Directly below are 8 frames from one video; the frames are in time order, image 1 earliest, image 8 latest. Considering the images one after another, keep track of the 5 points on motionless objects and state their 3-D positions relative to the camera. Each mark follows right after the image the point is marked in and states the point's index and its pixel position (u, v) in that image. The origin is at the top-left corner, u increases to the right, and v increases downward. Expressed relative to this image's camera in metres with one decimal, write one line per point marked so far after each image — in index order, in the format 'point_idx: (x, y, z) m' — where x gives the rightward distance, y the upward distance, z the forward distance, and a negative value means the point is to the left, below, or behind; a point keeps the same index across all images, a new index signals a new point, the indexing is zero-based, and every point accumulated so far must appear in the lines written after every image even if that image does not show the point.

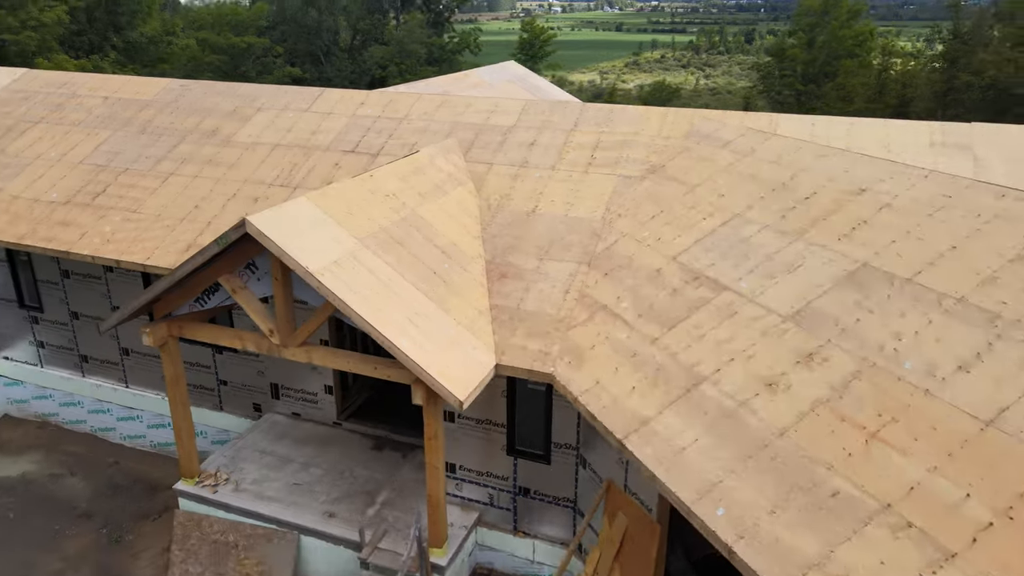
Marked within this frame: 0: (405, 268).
0: (-0.6, +0.1, +4.4) m
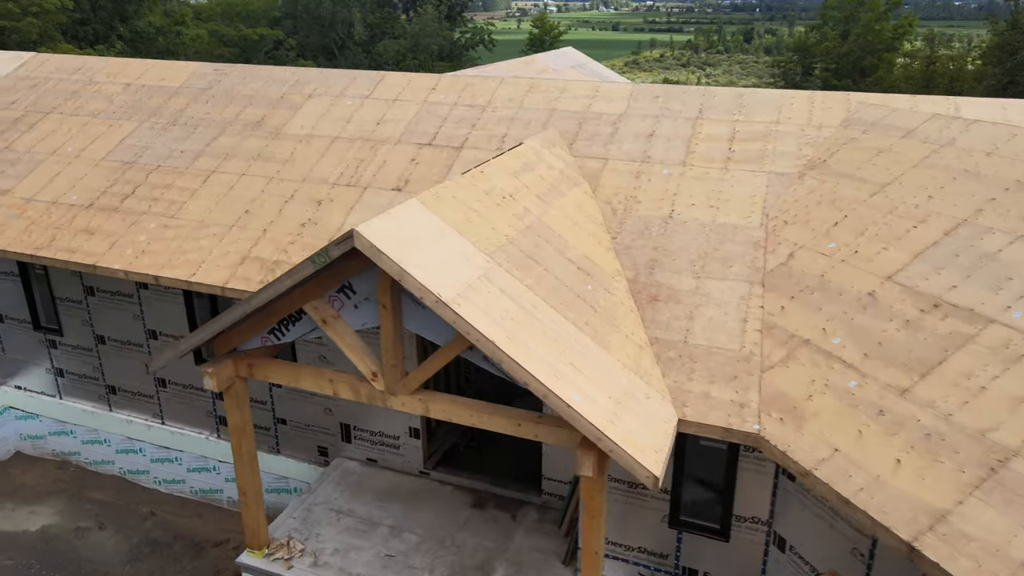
0: (+0.2, 0.0, +3.4) m
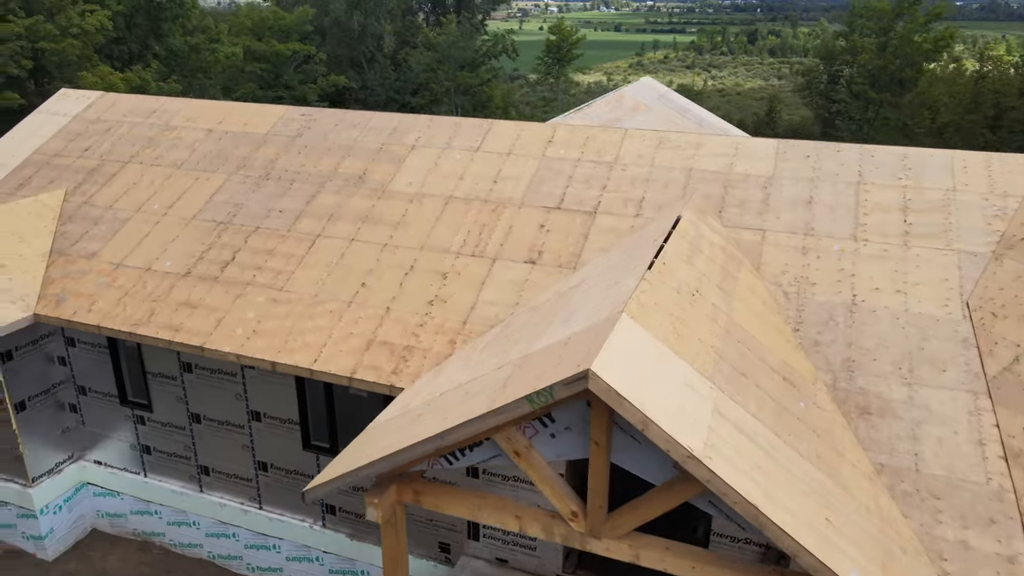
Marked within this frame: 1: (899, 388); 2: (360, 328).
0: (+1.1, -0.5, +3.0) m
1: (+1.8, -0.5, +3.5) m
2: (-0.9, -0.2, +4.4) m
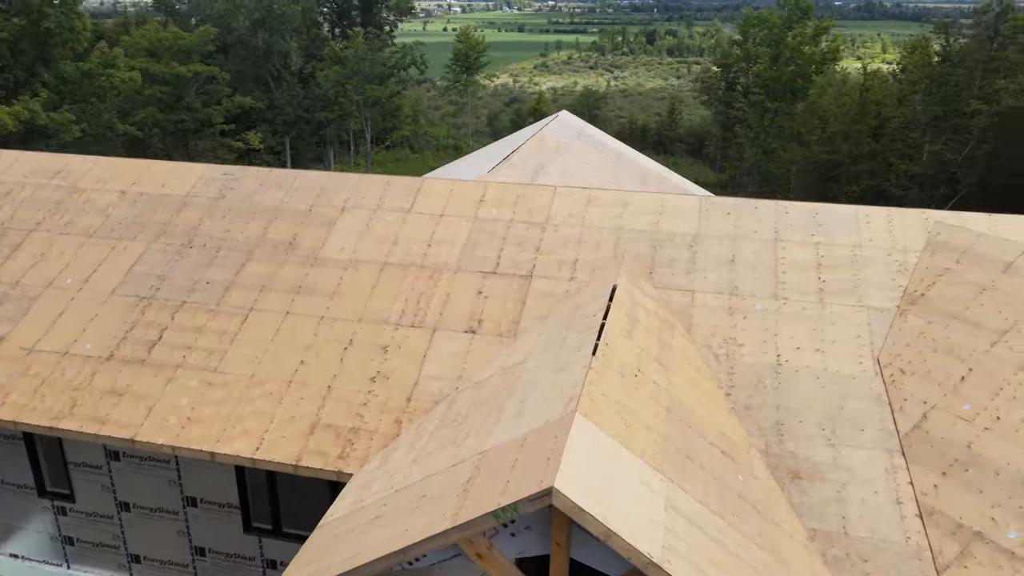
0: (+0.9, -0.9, +3.1) m
1: (+1.6, -0.8, +3.7) m
2: (-1.2, -0.7, +4.3) m
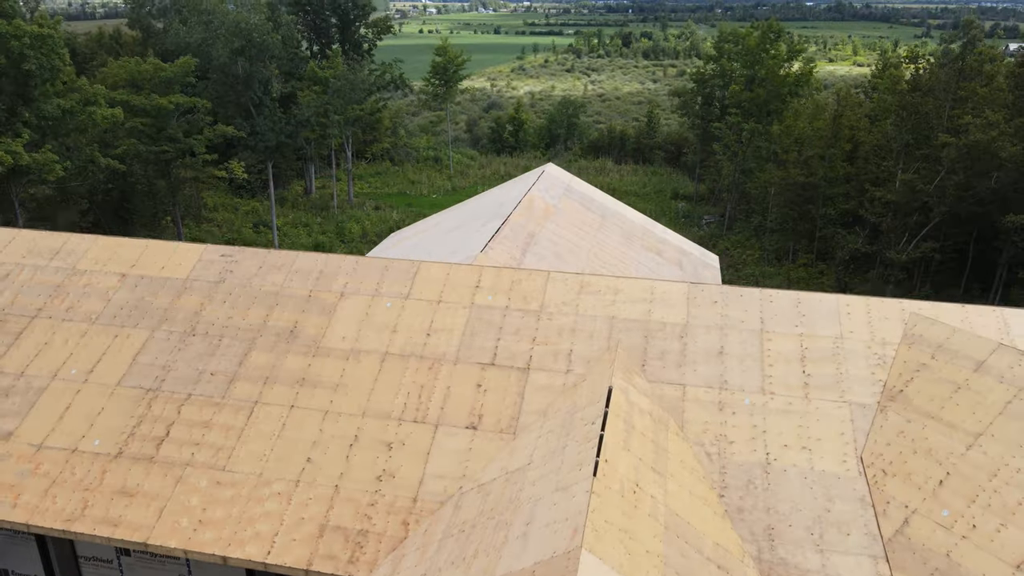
0: (+0.9, -1.5, +3.3) m
1: (+1.6, -1.4, +4.0) m
2: (-1.2, -1.4, +4.5) m
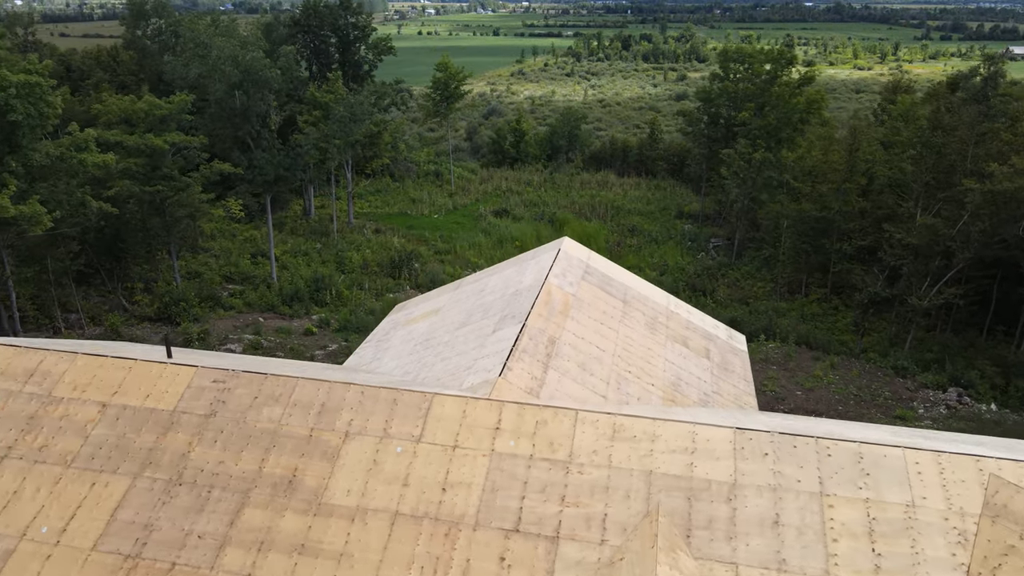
0: (+1.1, -2.5, +2.8) m
1: (+1.8, -2.4, +3.4) m
2: (-1.1, -2.3, +3.9) m
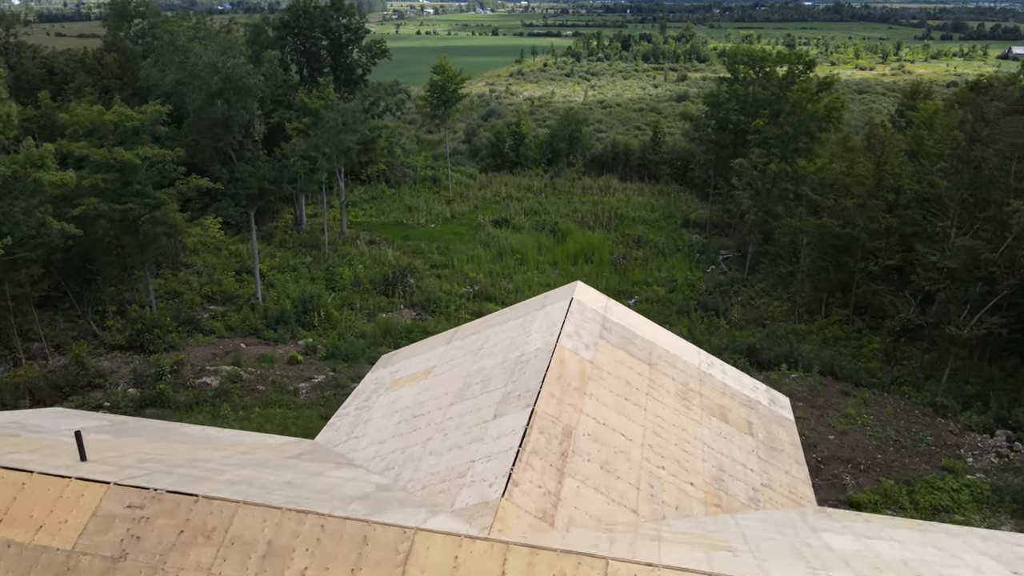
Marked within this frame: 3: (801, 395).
0: (+1.2, -3.1, +1.5) m
1: (+1.9, -3.0, +2.1) m
2: (-1.0, -2.9, +2.6) m
3: (+5.6, -2.1, +14.0) m
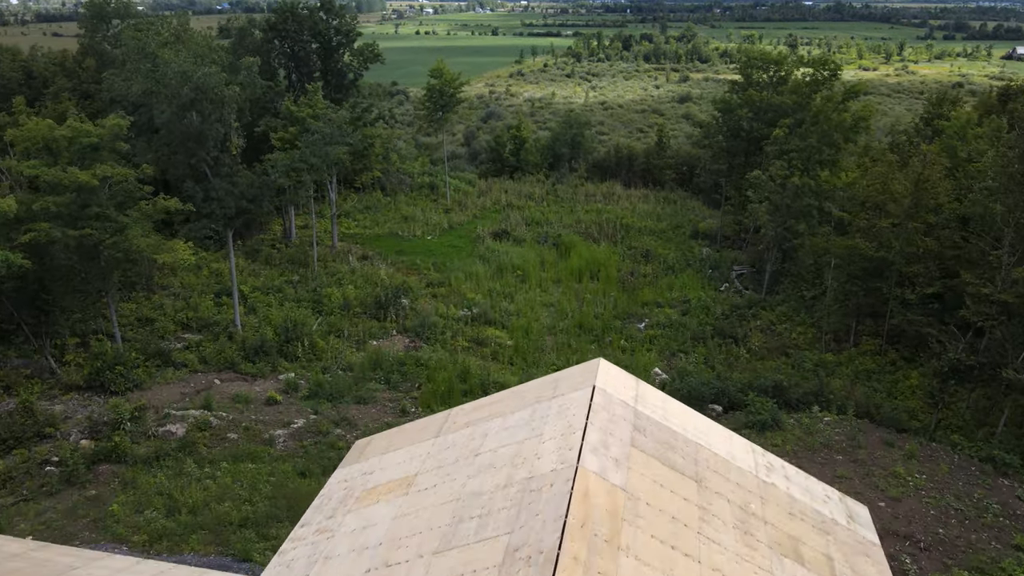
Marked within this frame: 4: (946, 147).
0: (+1.2, -3.7, -0.1) m
1: (+1.9, -3.6, +0.5) m
2: (-1.0, -3.5, +1.0) m
3: (+5.6, -2.7, +12.4) m
4: (+11.3, +3.7, +19.0) m
